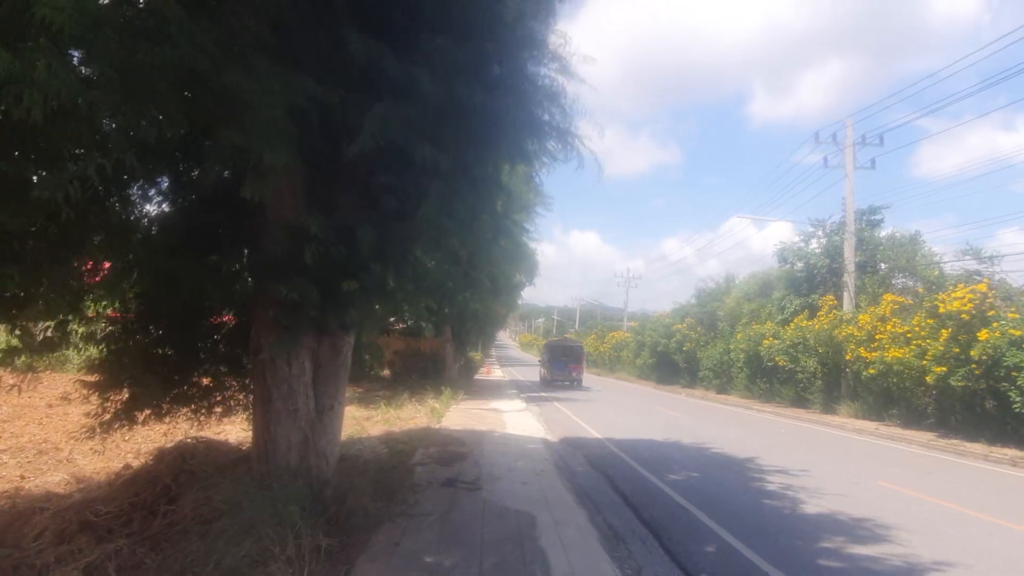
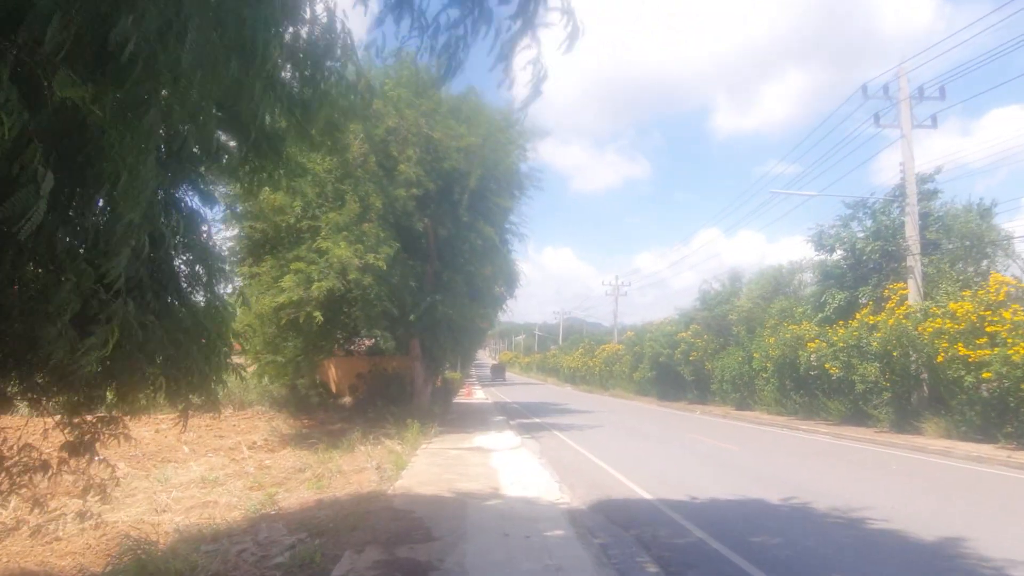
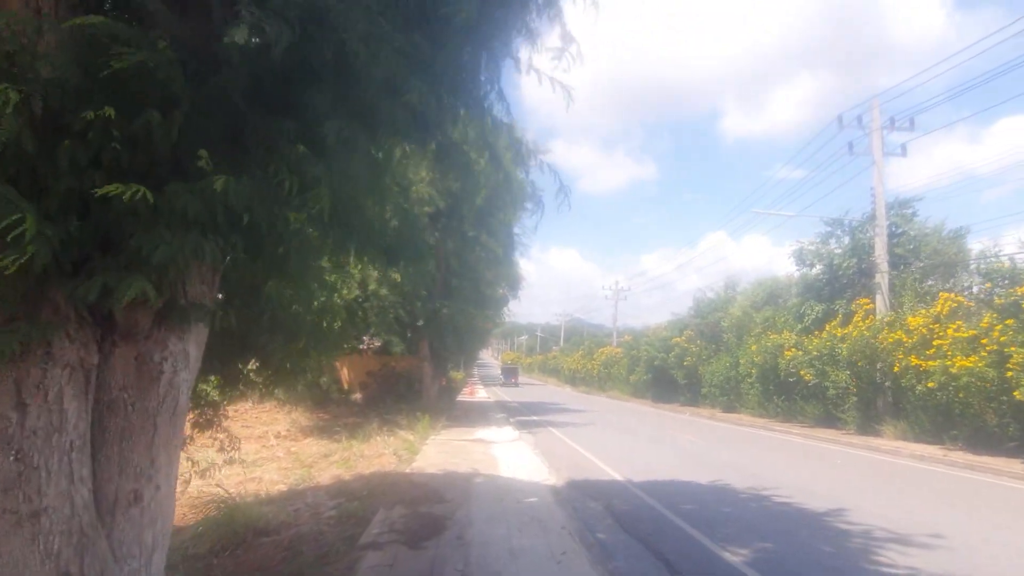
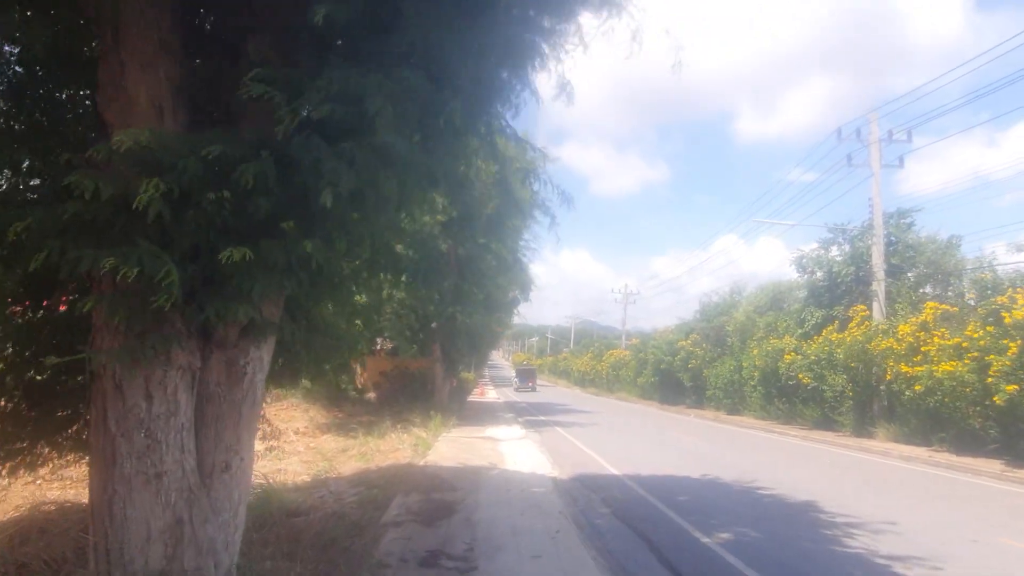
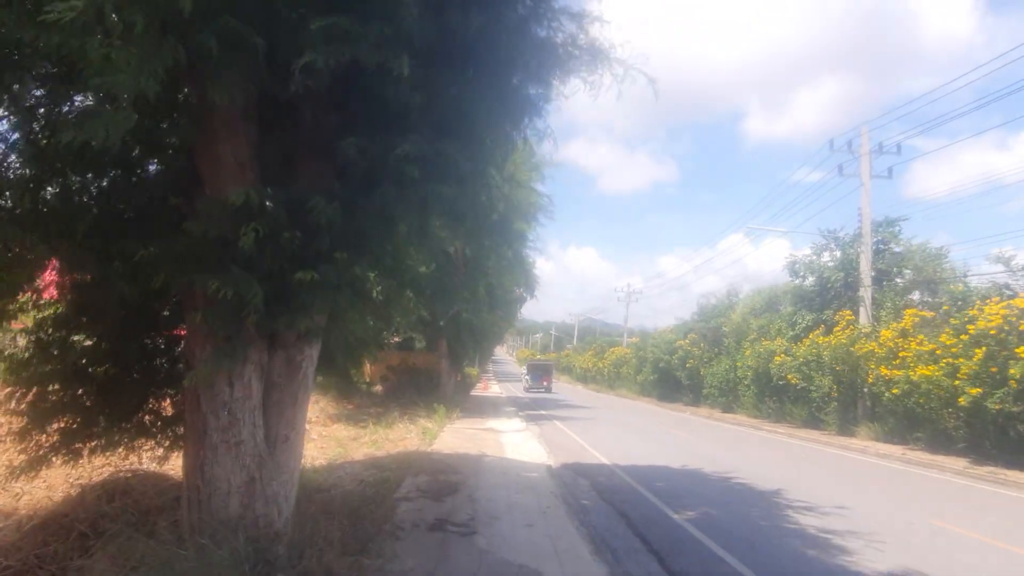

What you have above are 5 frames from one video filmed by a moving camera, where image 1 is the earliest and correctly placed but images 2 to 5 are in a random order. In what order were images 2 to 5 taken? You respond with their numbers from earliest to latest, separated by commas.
5, 4, 3, 2
